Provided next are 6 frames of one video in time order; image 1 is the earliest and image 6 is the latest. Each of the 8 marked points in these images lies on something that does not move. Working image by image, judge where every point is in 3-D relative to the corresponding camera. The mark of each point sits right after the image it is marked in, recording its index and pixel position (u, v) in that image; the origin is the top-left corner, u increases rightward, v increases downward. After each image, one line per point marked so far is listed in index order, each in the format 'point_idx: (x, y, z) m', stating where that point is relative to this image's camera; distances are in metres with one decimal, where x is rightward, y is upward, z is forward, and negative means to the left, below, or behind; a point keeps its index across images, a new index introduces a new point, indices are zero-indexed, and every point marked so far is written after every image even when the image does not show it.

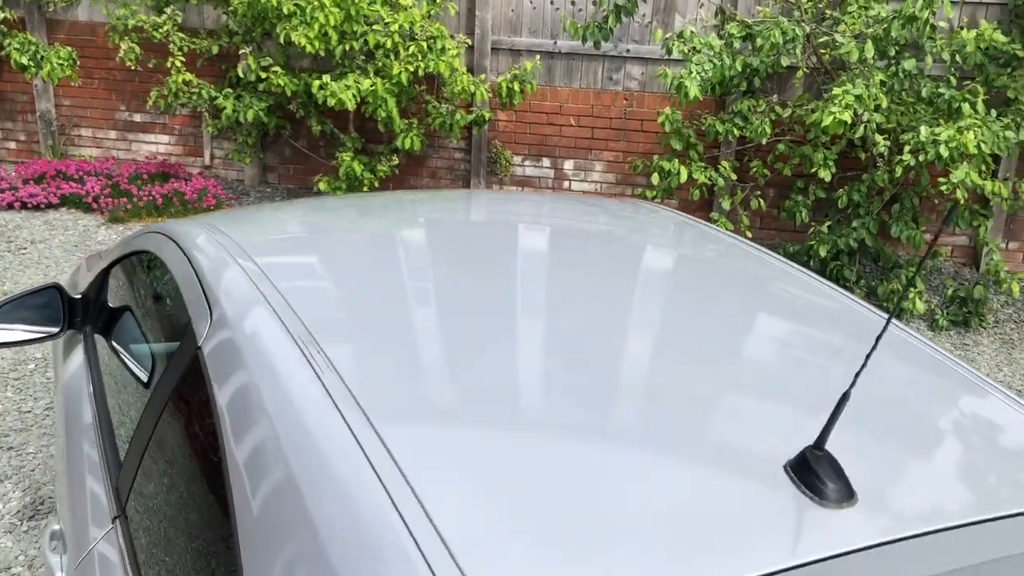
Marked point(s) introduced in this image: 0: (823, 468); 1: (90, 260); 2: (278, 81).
0: (+0.4, -0.2, +1.3) m
1: (-1.5, 0.0, +3.4) m
2: (-1.6, +1.5, +6.7) m
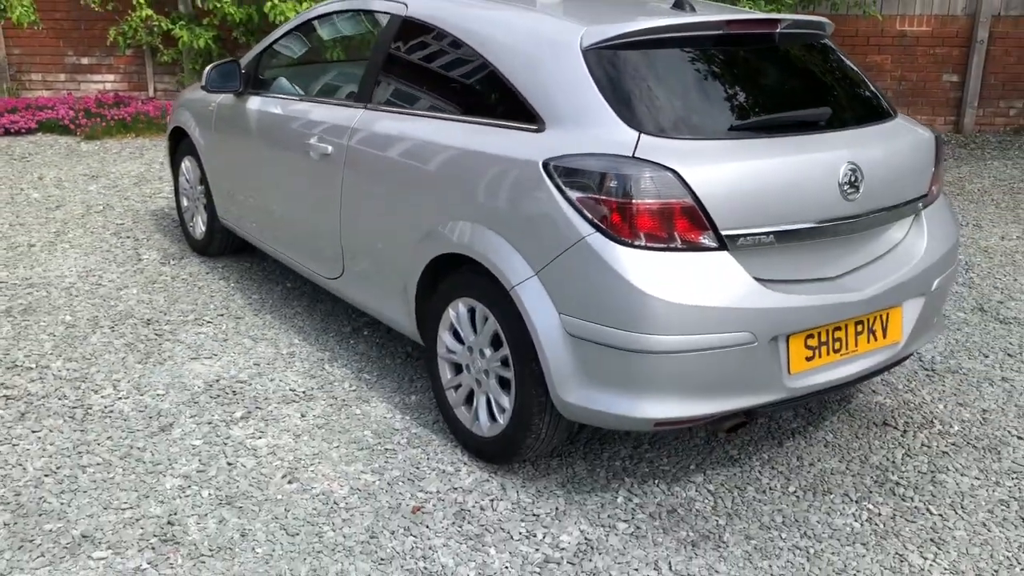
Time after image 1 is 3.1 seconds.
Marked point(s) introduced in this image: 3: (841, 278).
0: (+0.6, +1.0, +3.4) m
1: (-1.6, +1.1, +5.2) m
2: (-2.4, +2.4, +8.4) m
3: (+1.0, 0.0, +3.0) m
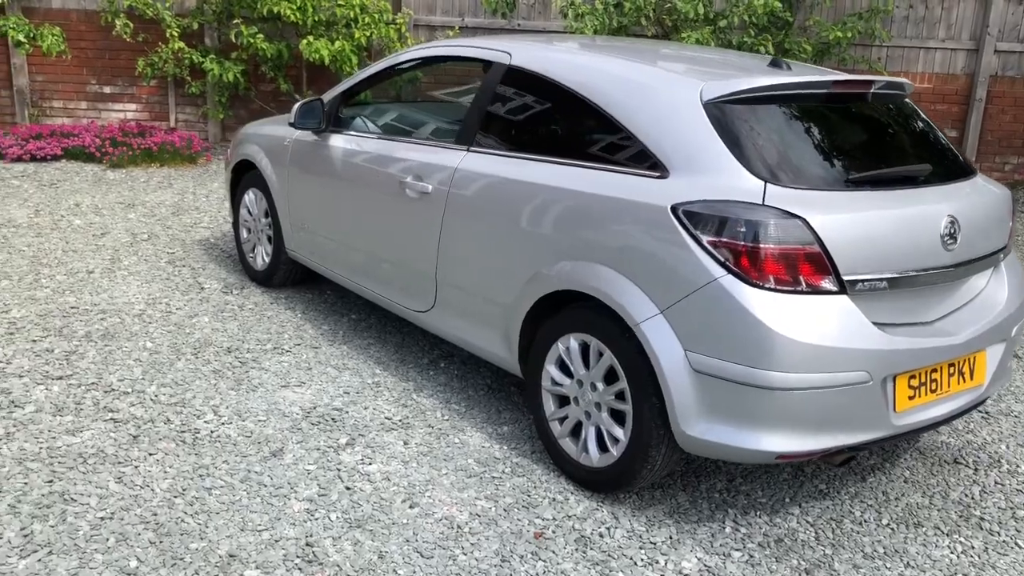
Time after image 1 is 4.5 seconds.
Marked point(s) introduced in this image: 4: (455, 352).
0: (+1.0, +0.8, +3.7) m
1: (-1.3, +0.9, +5.3) m
2: (-2.2, +2.1, +8.5) m
3: (+1.4, -0.1, +3.2) m
4: (-0.3, -0.3, +4.6) m
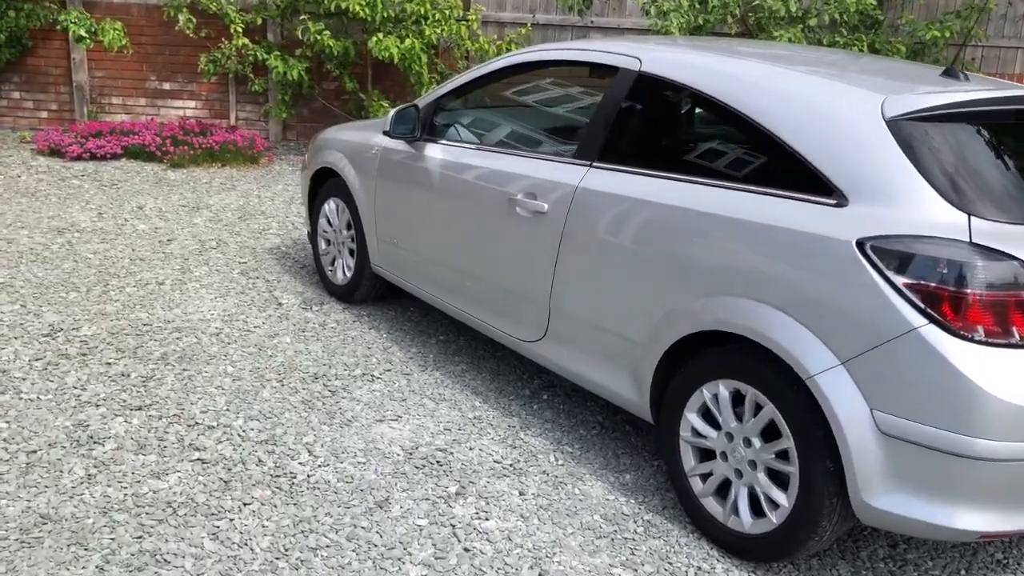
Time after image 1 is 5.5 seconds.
0: (+1.5, +0.7, +3.2) m
1: (-0.8, +0.8, +4.9) m
2: (-1.6, +2.1, +8.2) m
3: (+1.8, -0.3, +2.8) m
4: (+0.2, -0.4, +4.2) m
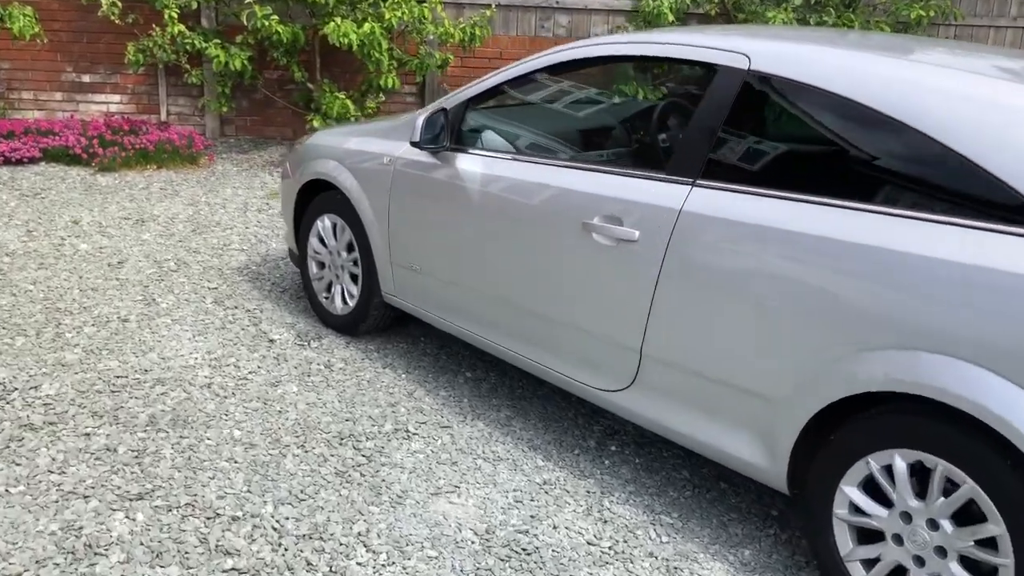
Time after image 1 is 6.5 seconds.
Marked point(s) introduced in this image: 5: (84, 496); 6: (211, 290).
0: (+1.7, +0.6, +2.8) m
1: (-0.7, +0.7, +4.3) m
2: (-1.8, +2.0, +7.4) m
3: (+2.2, -0.3, +2.4) m
4: (+0.4, -0.5, +3.6) m
5: (-1.3, -0.6, +2.9) m
6: (-1.5, 0.0, +4.9) m
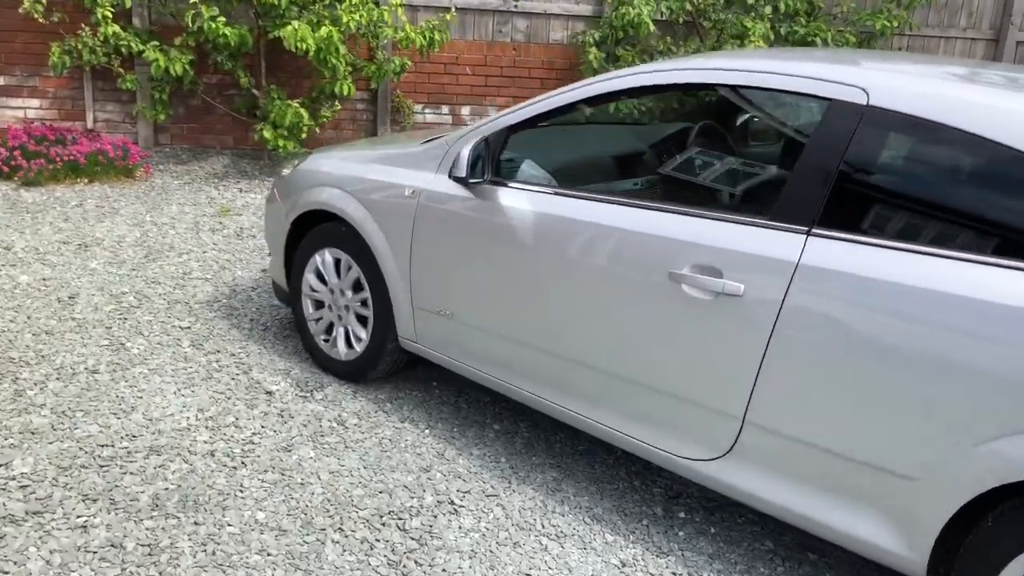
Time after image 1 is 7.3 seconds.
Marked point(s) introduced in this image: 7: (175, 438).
0: (+2.0, +0.5, +2.6) m
1: (-0.6, +0.5, +3.8) m
2: (-2.0, +1.8, +6.8) m
3: (+2.5, -0.5, +2.2) m
4: (+0.6, -0.7, +3.3) m
5: (-1.1, -0.8, +2.4) m
6: (-1.5, -0.2, +4.4) m
7: (-1.2, -0.5, +3.4) m
